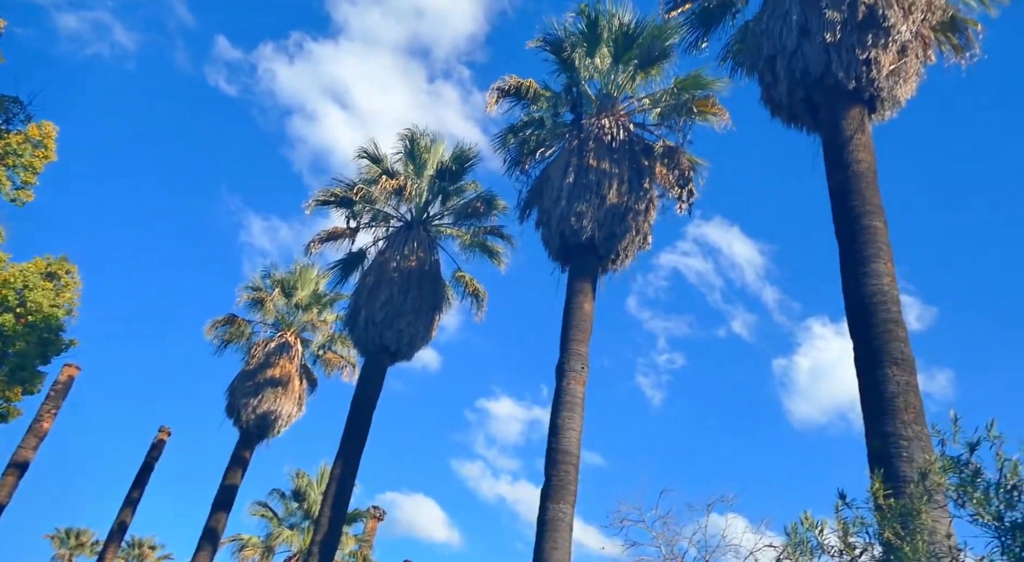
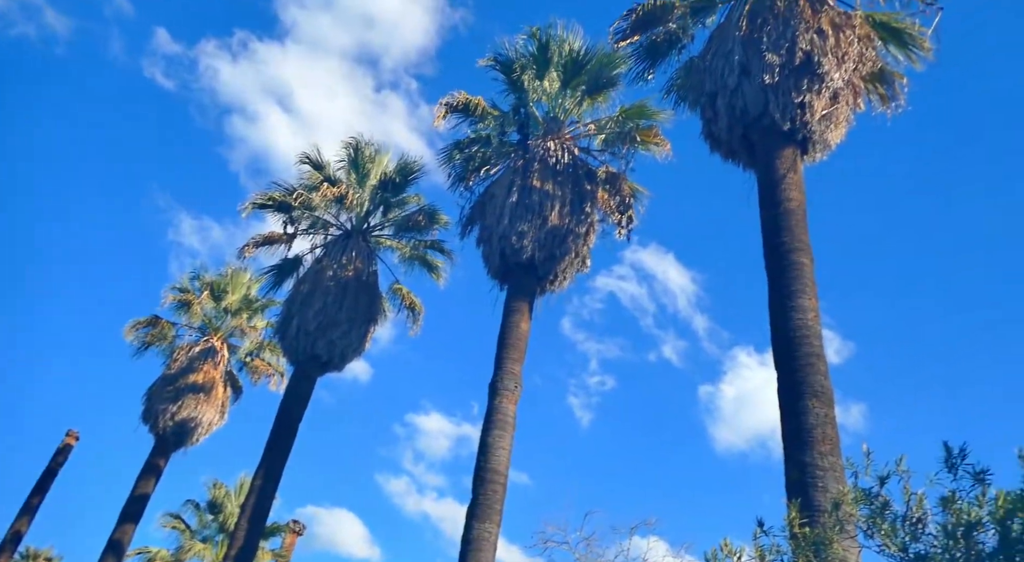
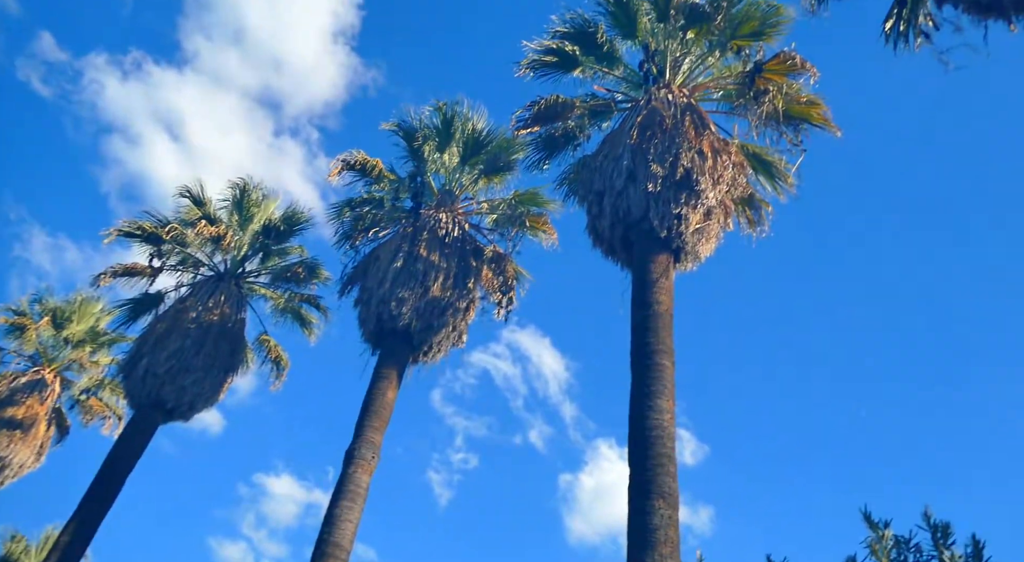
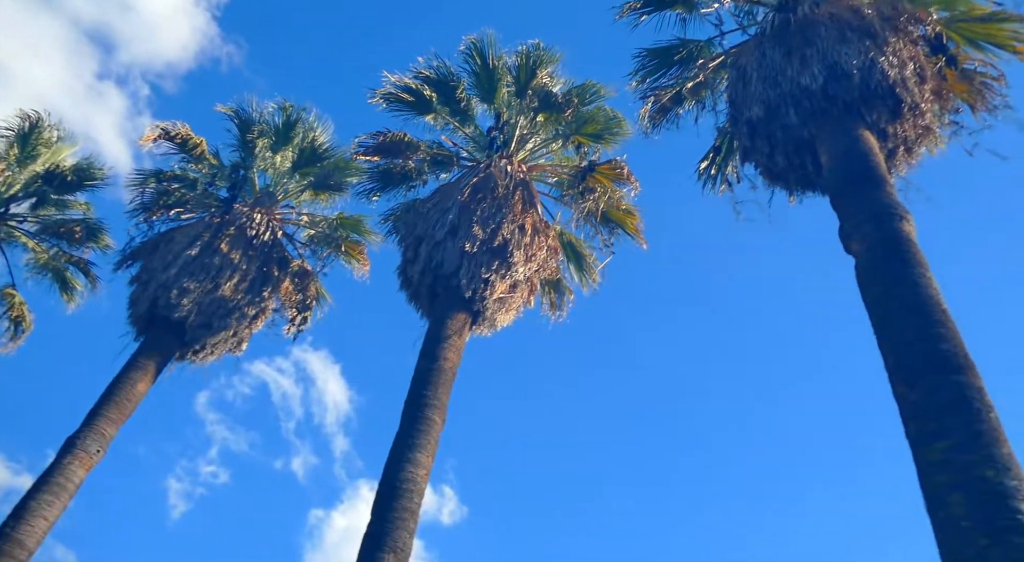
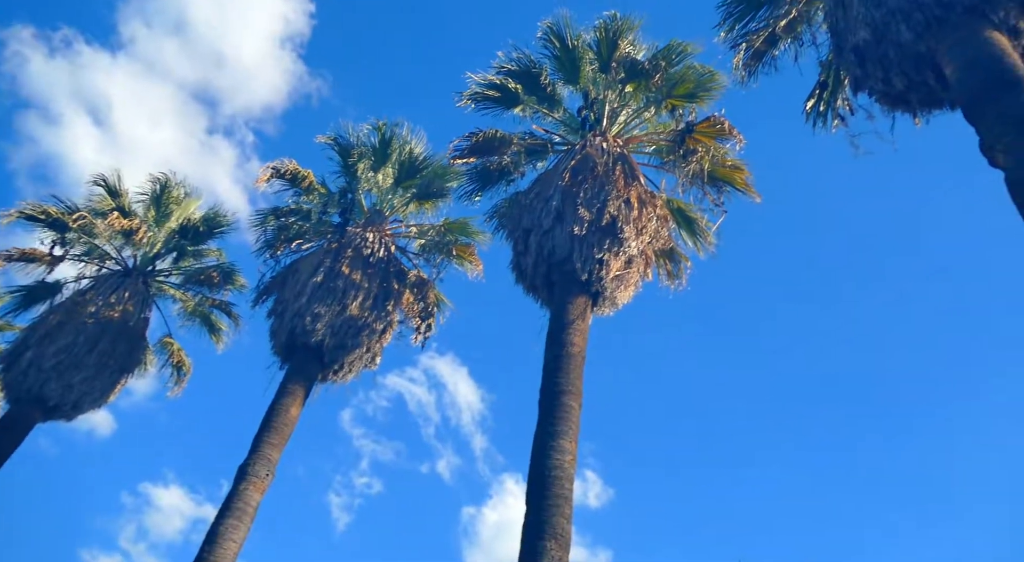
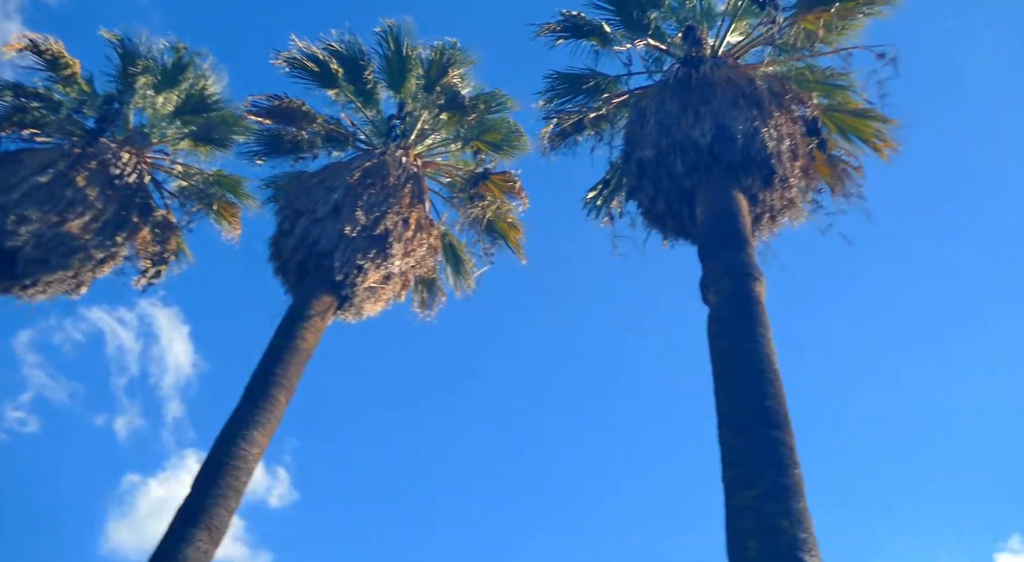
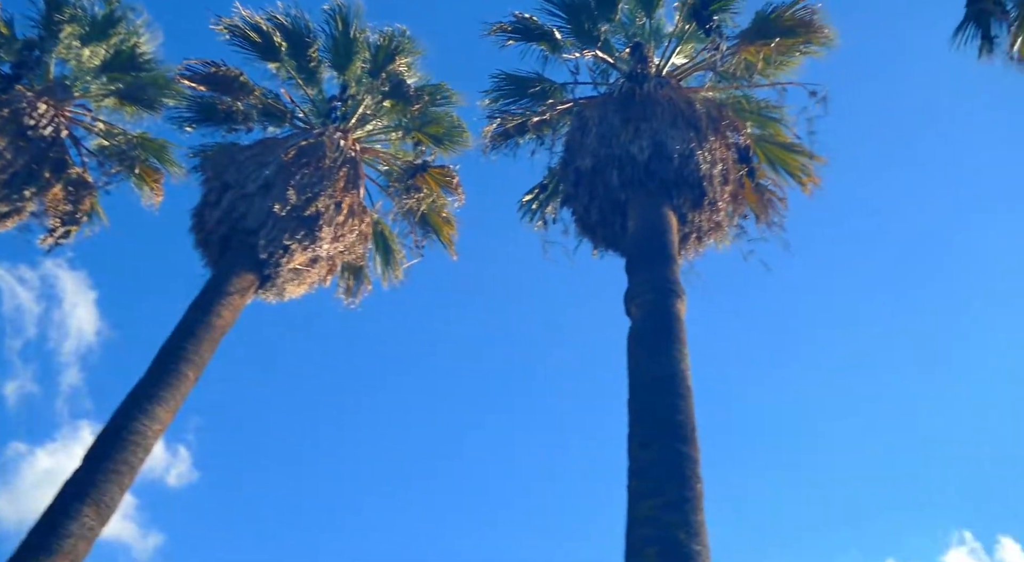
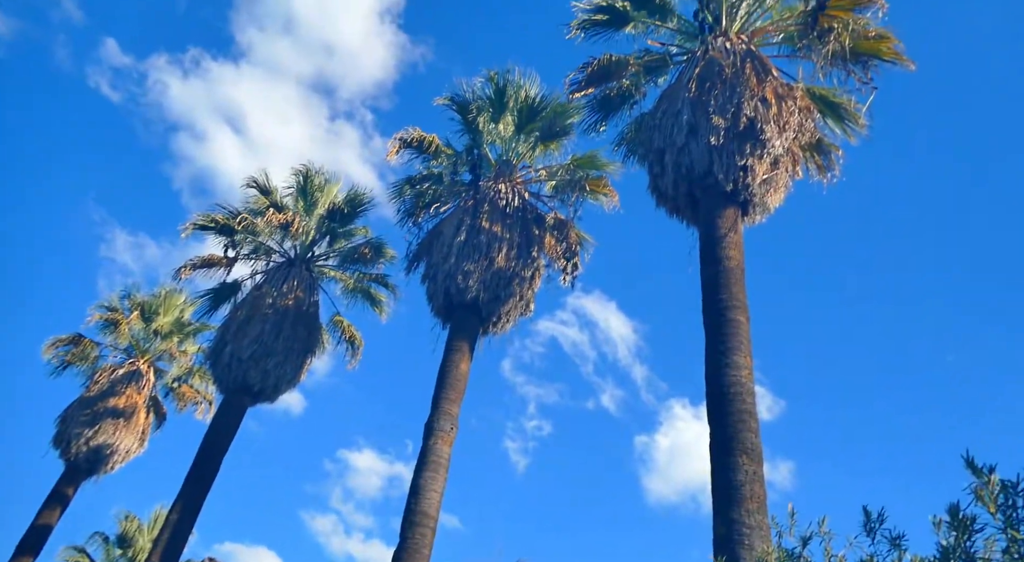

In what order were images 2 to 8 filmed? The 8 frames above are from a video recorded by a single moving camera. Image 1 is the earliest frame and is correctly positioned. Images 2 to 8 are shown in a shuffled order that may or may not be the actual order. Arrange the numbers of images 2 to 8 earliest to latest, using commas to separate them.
2, 8, 3, 5, 4, 6, 7
